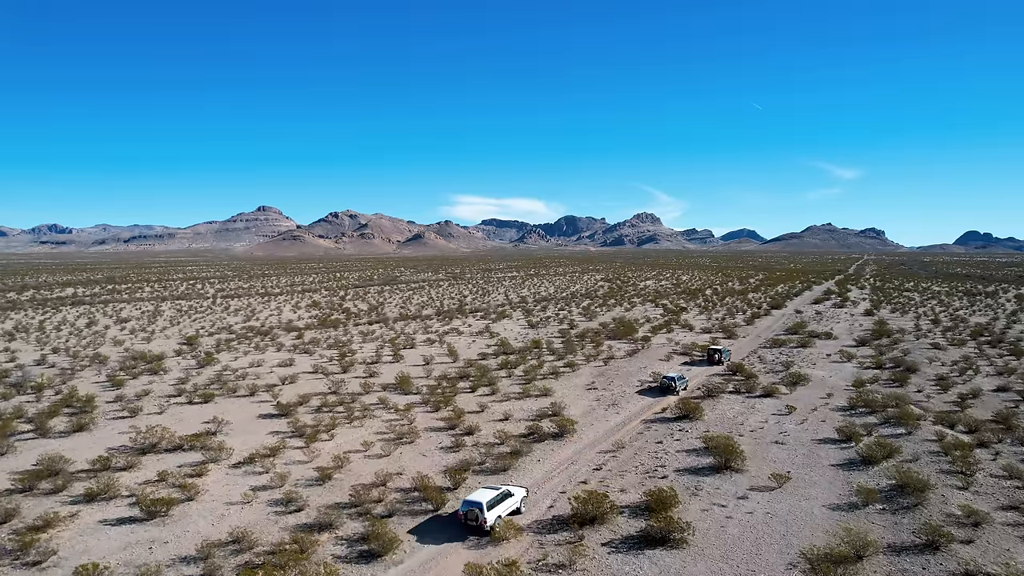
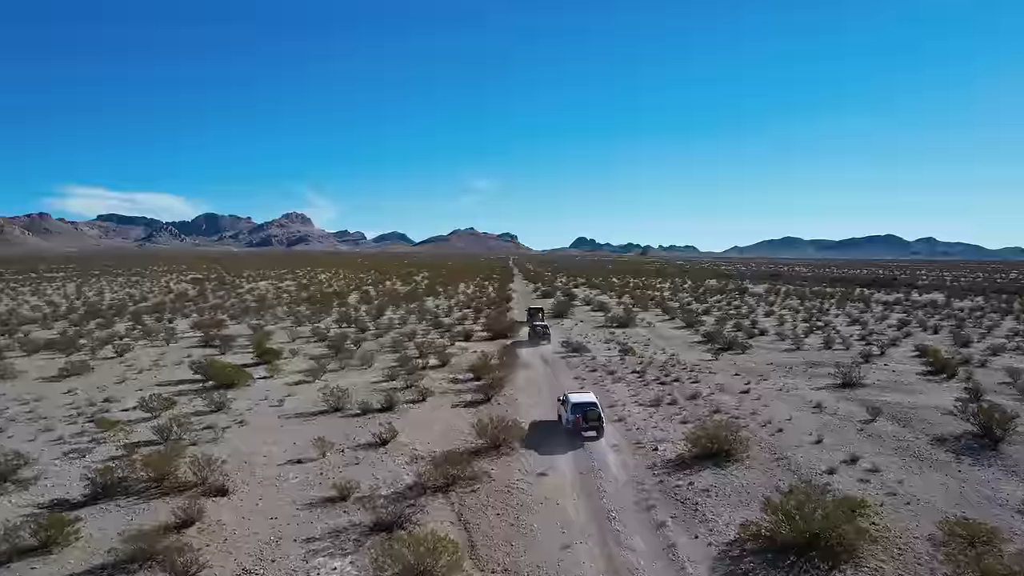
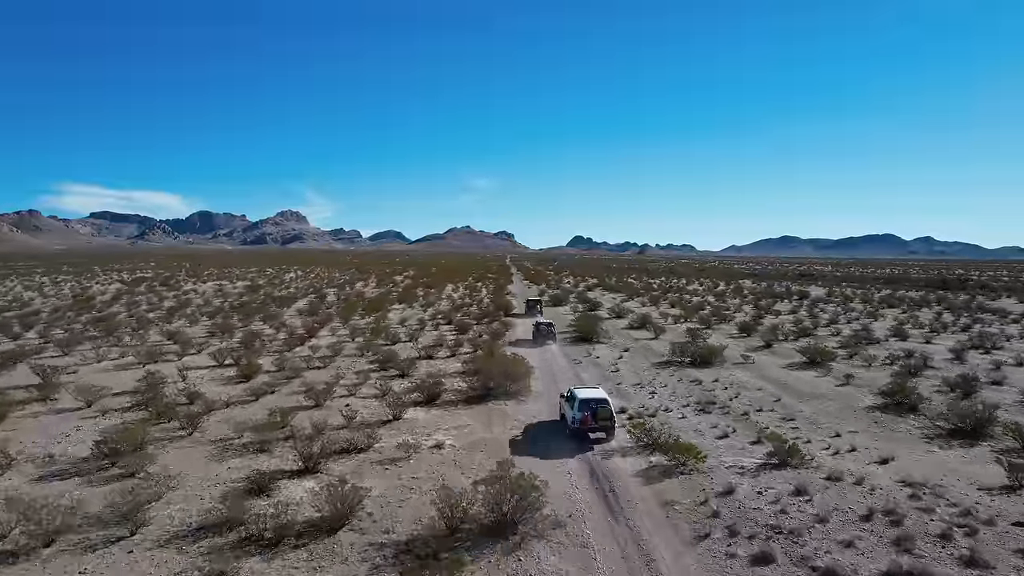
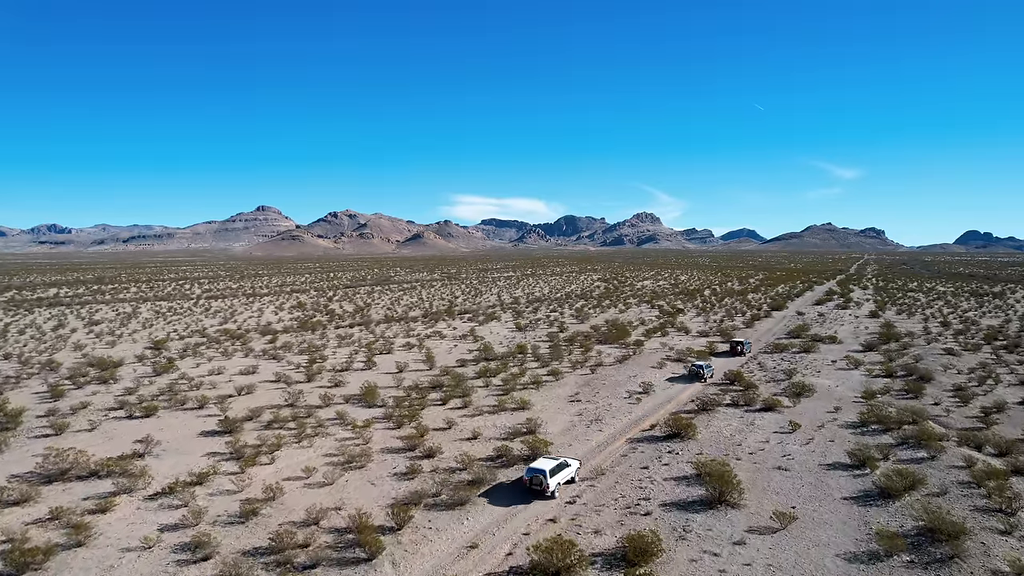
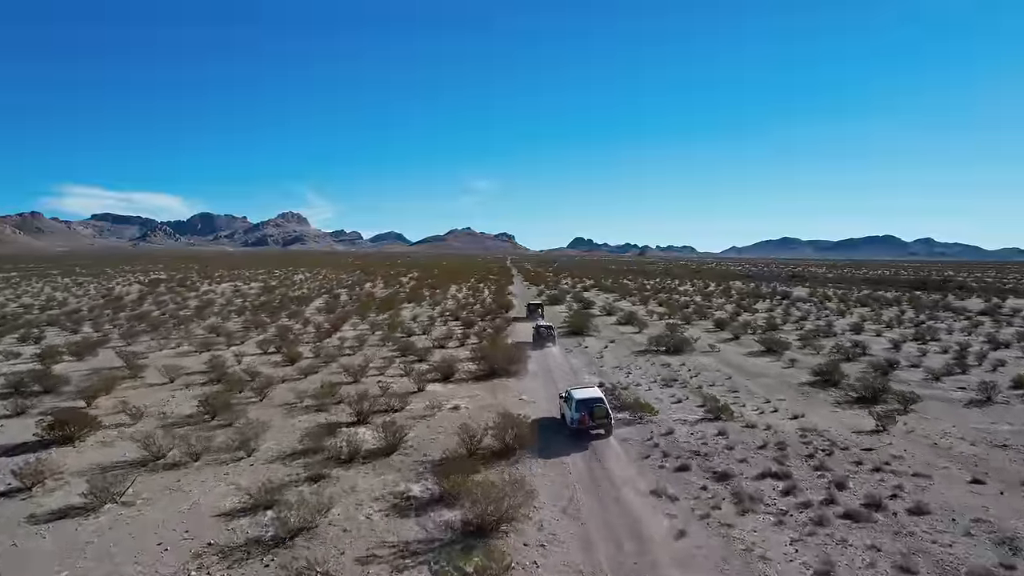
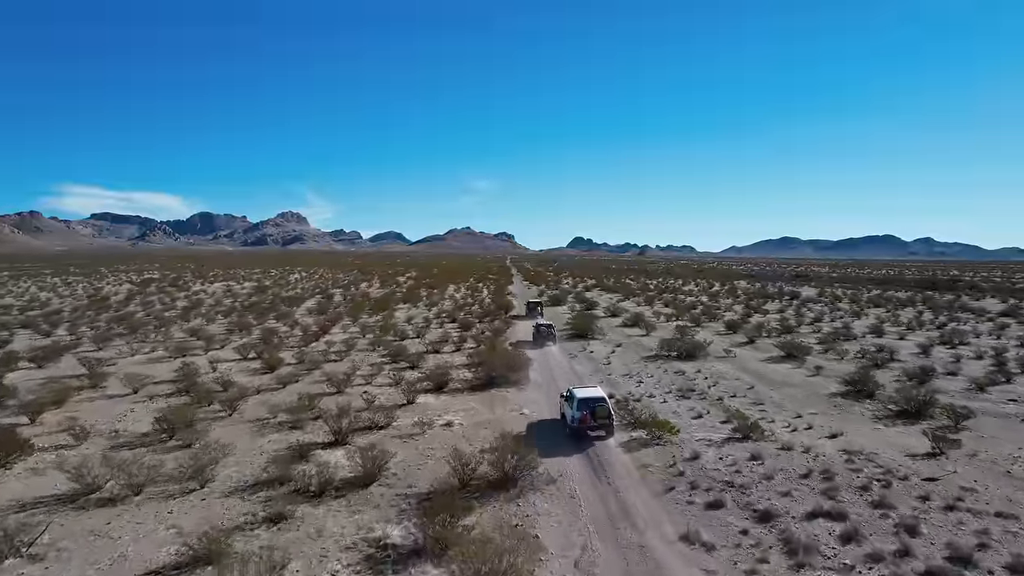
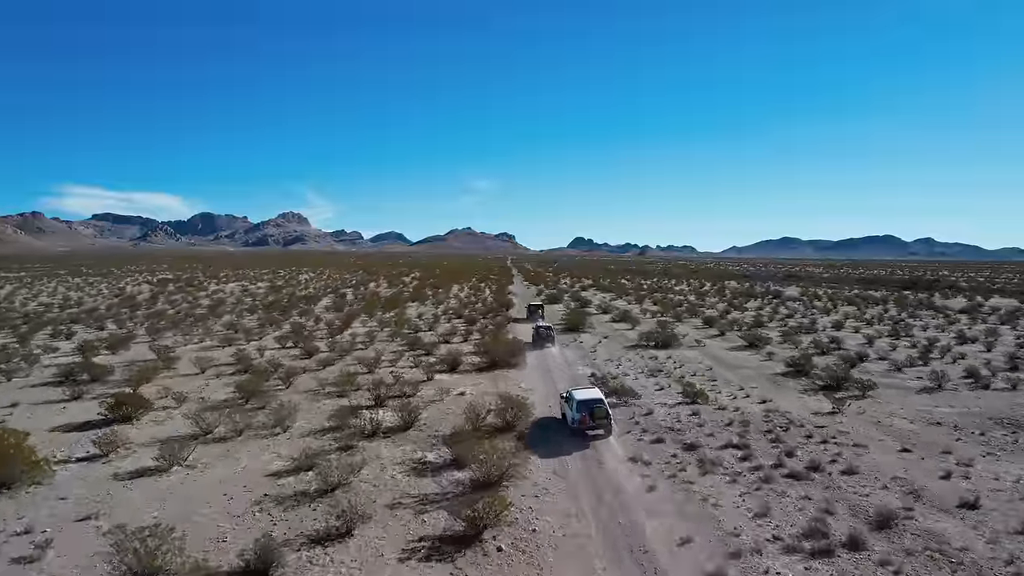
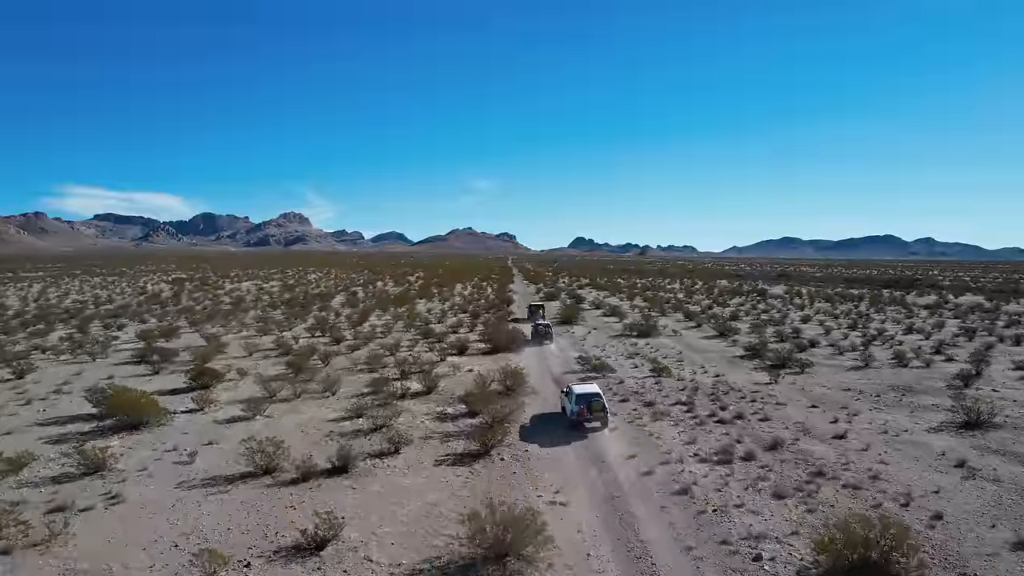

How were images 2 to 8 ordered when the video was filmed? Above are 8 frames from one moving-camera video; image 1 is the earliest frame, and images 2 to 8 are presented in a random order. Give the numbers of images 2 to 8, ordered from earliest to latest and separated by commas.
4, 2, 8, 7, 5, 6, 3
